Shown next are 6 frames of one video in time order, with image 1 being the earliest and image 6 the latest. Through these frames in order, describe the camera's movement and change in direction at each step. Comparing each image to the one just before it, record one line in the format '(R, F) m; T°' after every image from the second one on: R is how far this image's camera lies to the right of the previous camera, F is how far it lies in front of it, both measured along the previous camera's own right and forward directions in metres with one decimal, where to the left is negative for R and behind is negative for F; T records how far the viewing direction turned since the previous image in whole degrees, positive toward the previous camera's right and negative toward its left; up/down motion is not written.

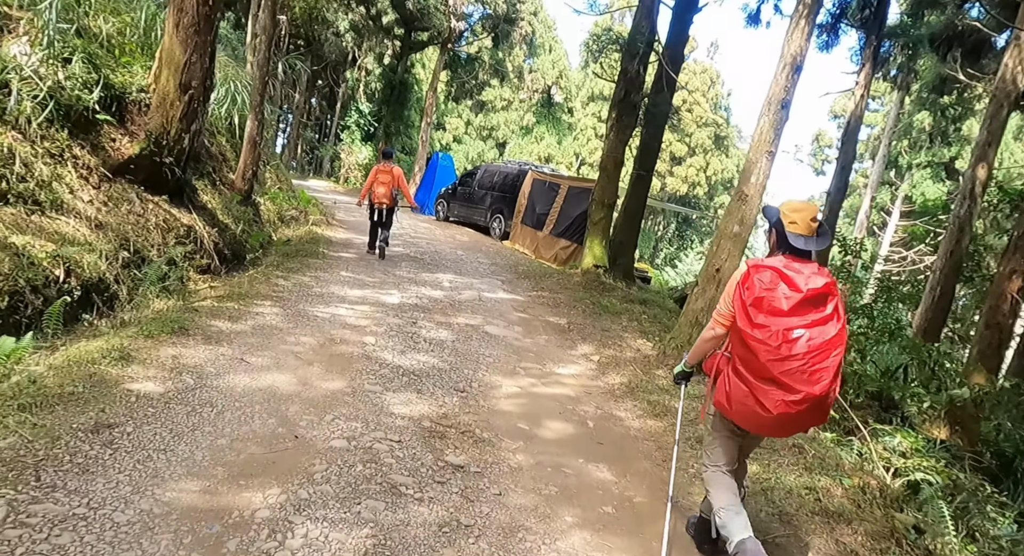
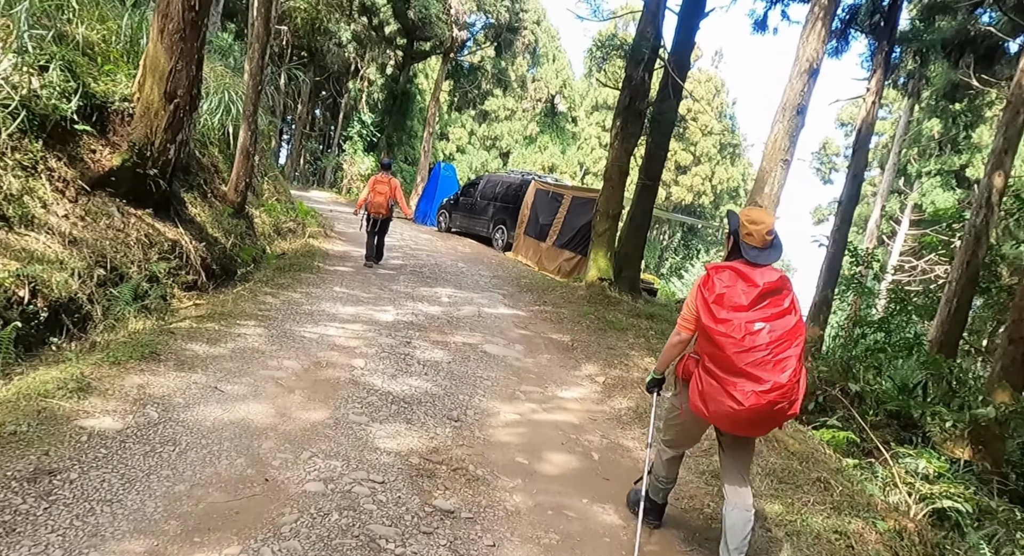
(0.0, +0.4) m; 0°
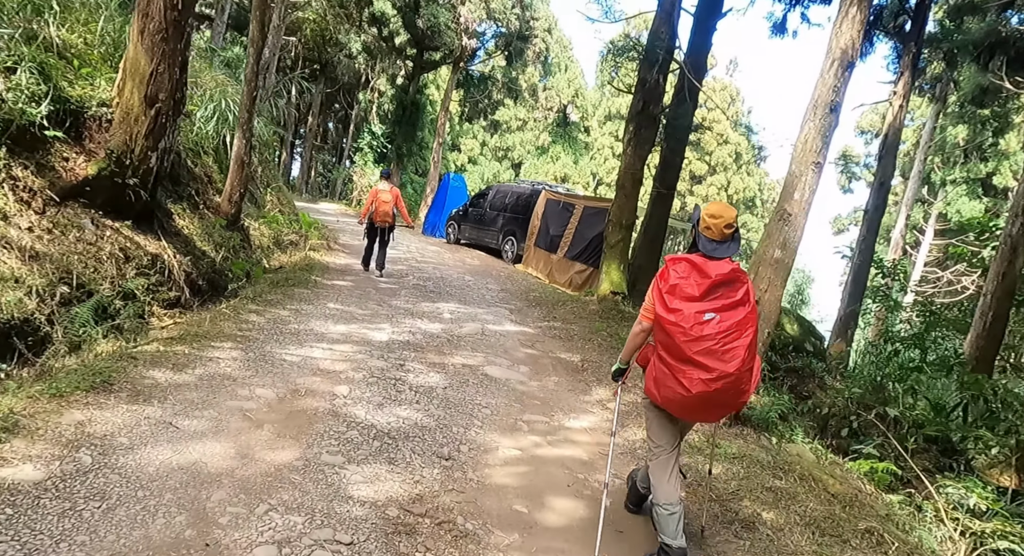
(+0.1, +0.6) m; -1°
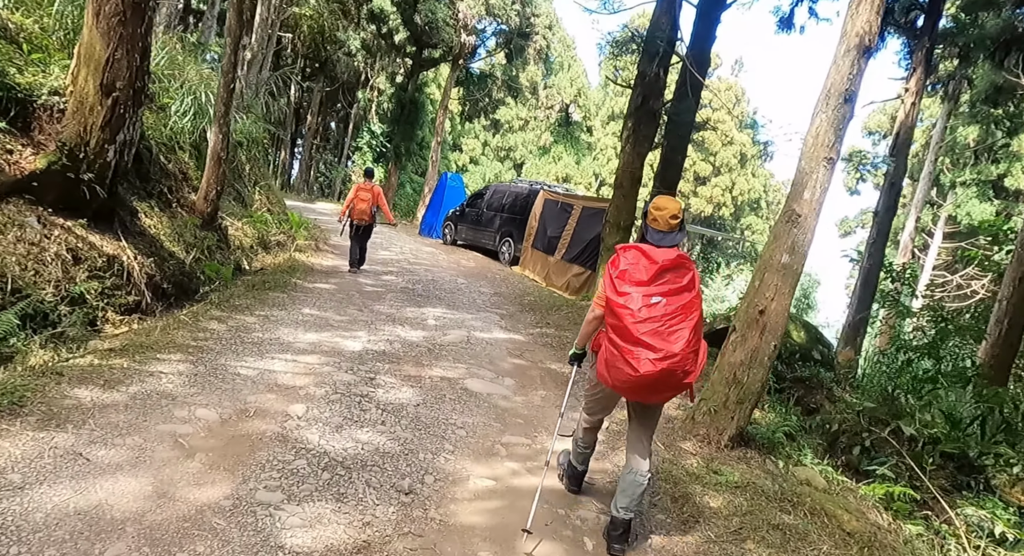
(+0.2, +0.5) m; 0°
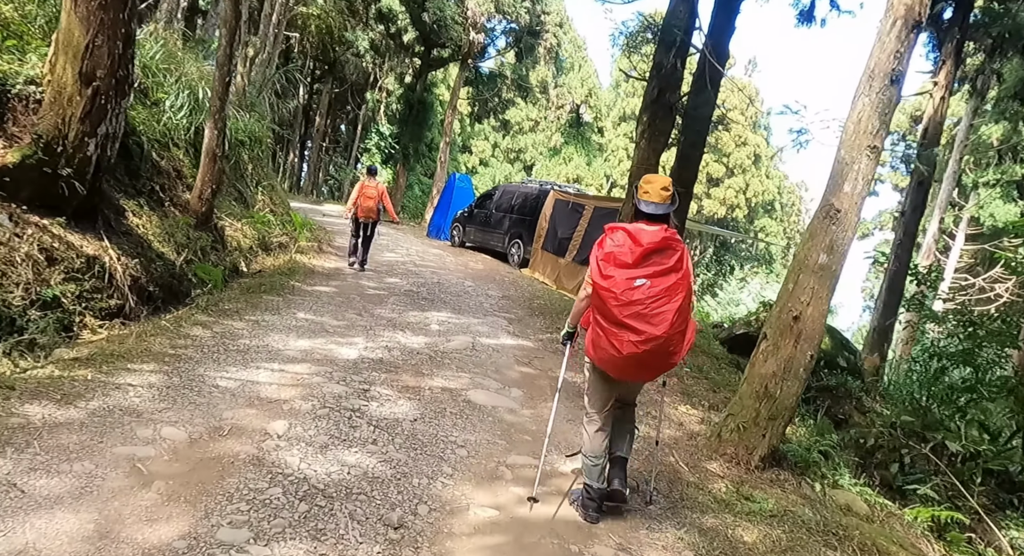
(0.0, +0.5) m; -1°
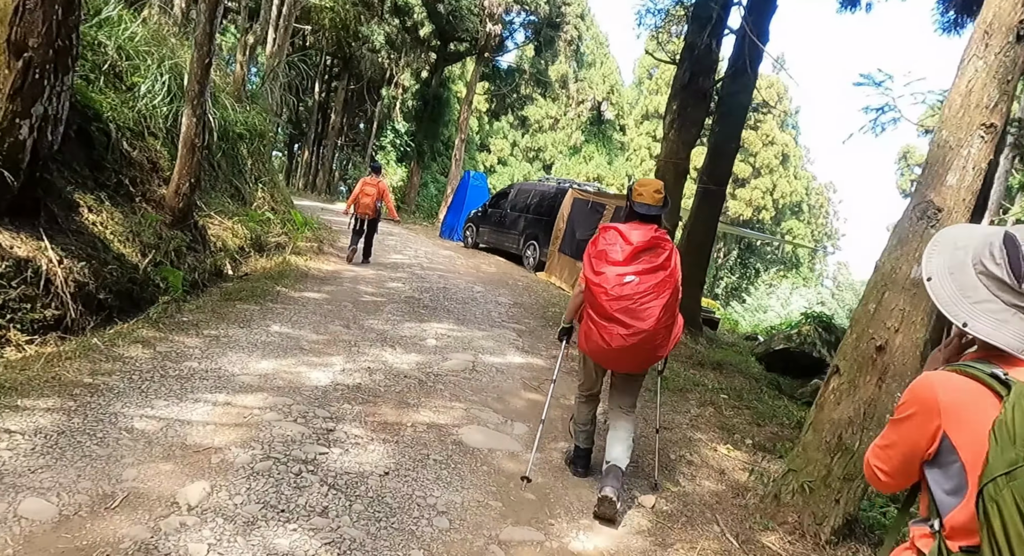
(+0.1, +1.0) m; -2°
